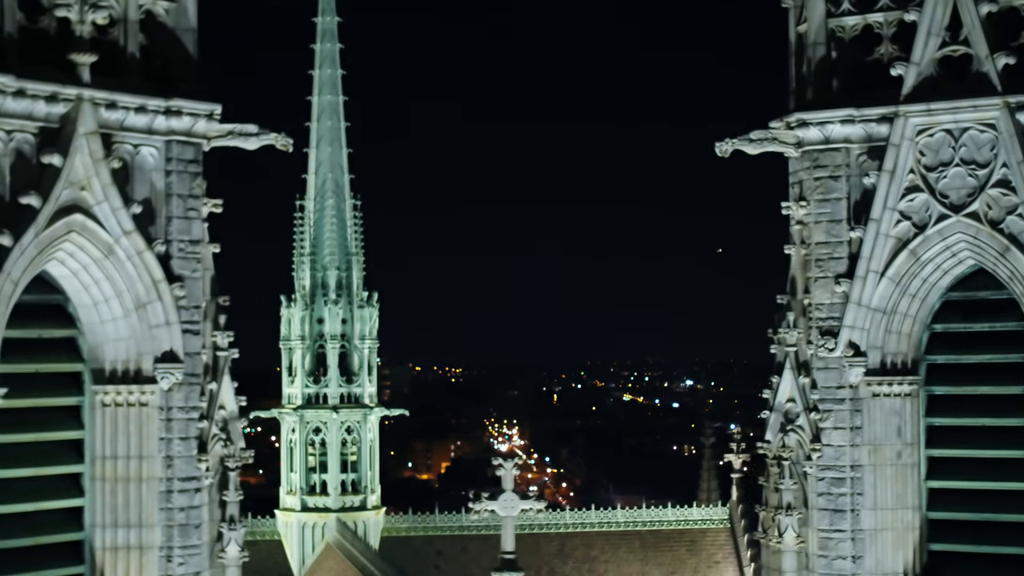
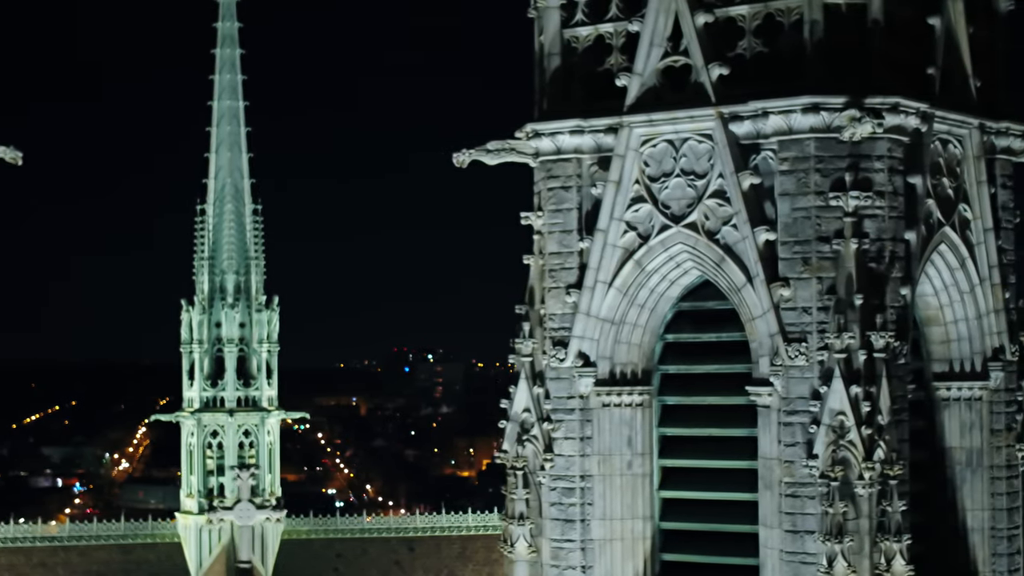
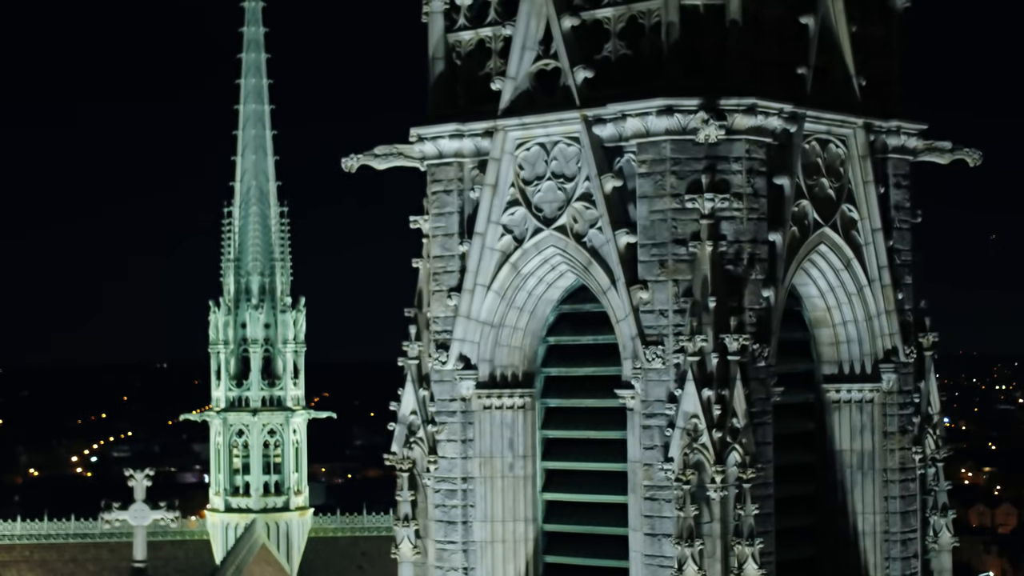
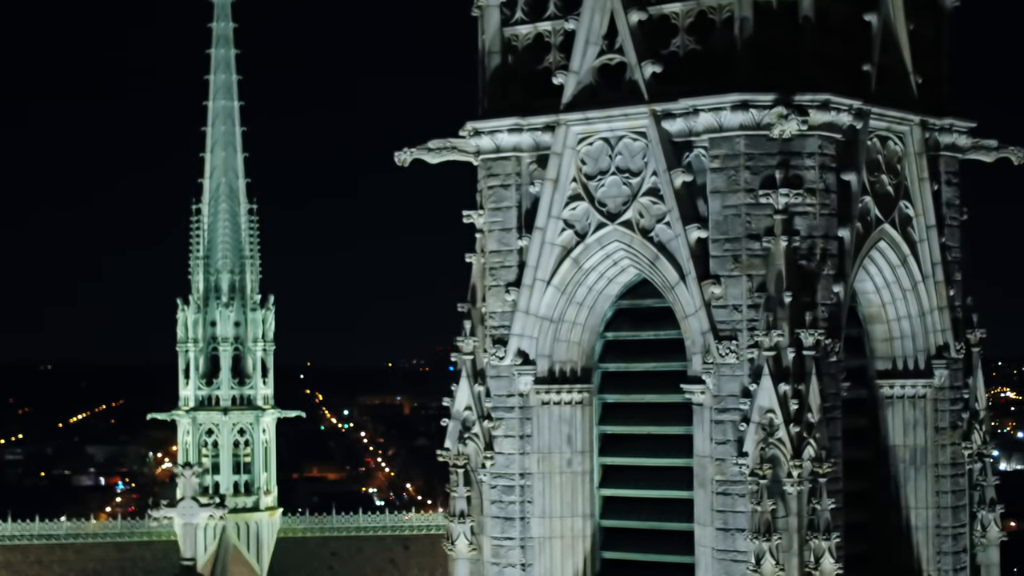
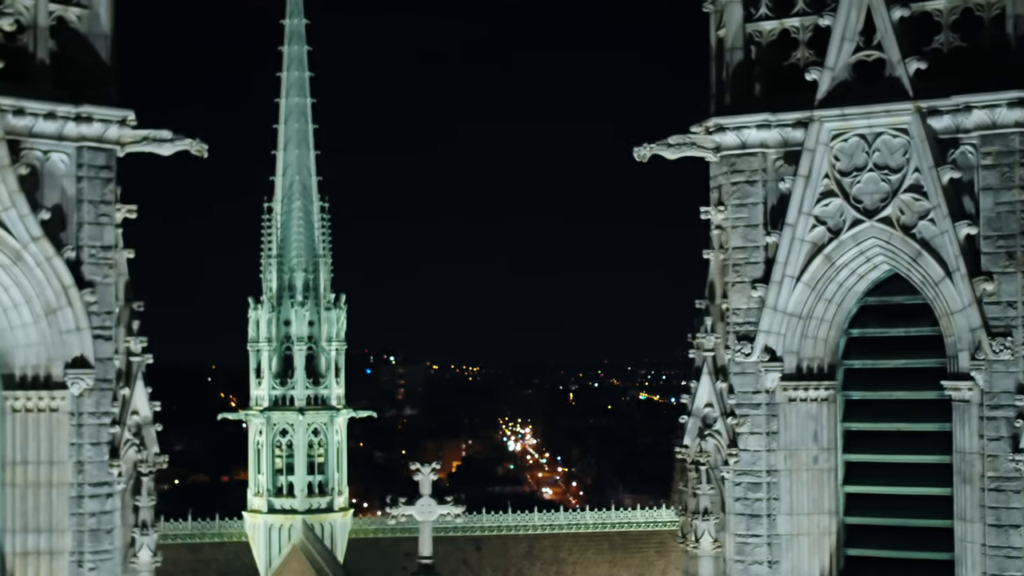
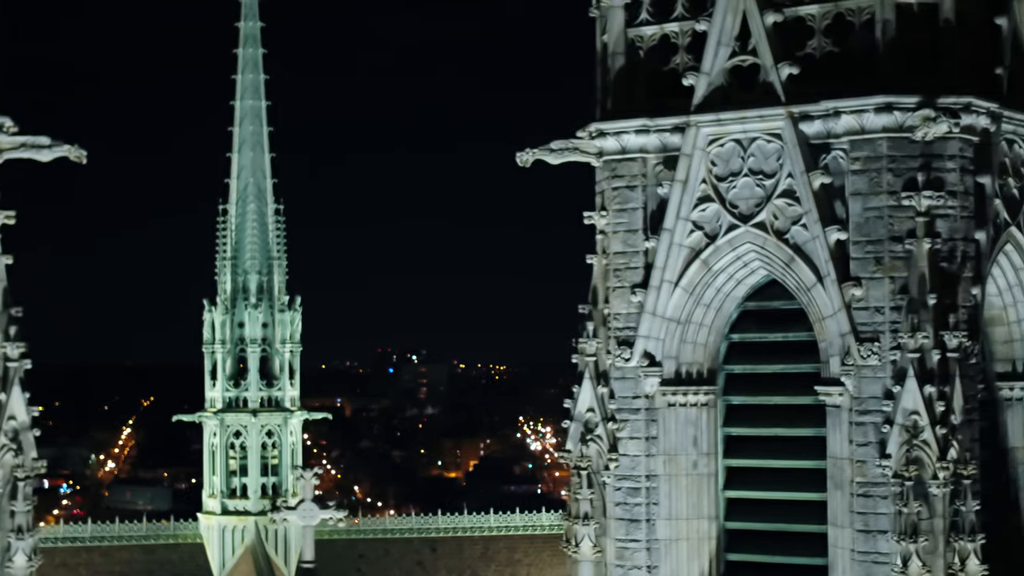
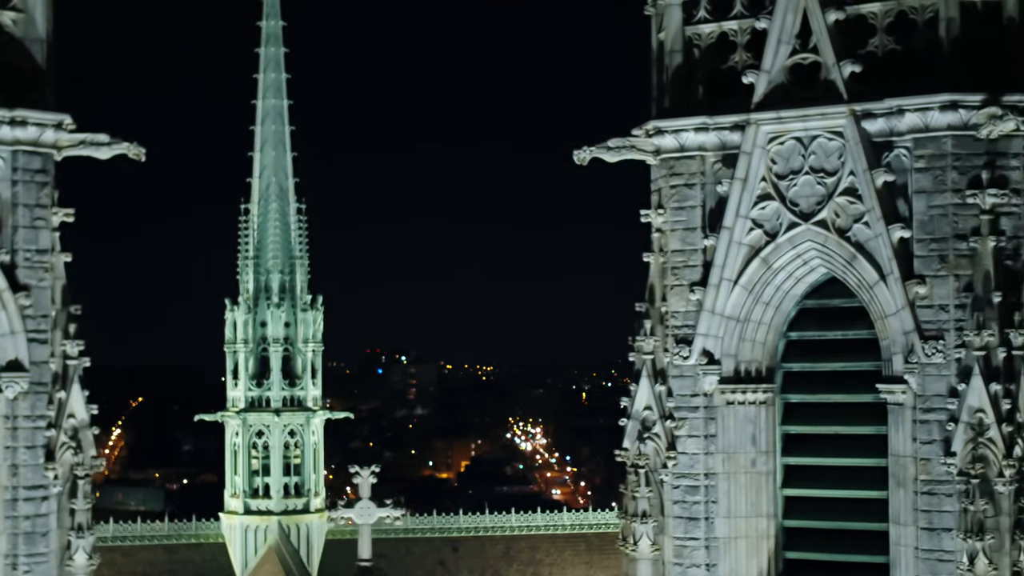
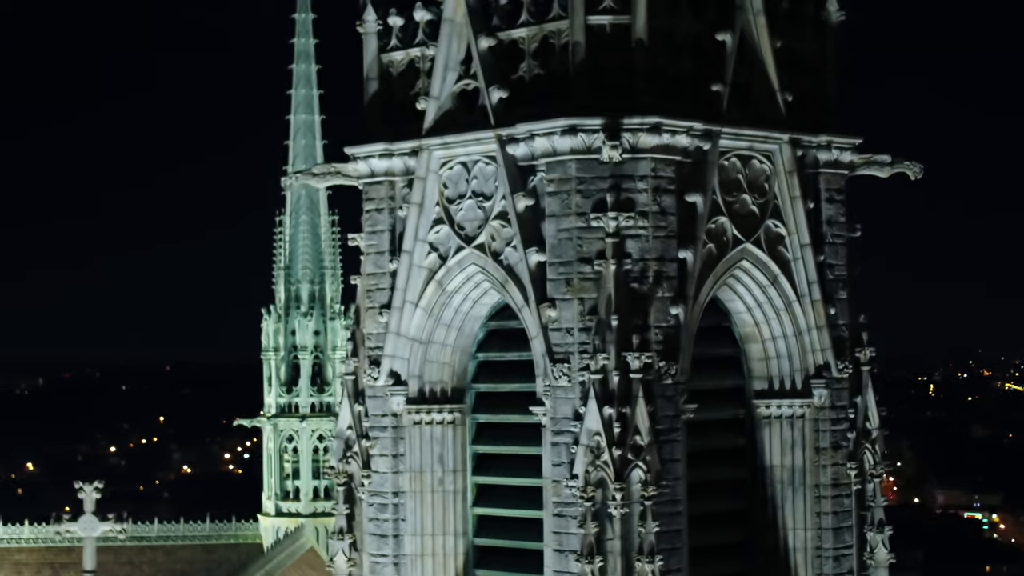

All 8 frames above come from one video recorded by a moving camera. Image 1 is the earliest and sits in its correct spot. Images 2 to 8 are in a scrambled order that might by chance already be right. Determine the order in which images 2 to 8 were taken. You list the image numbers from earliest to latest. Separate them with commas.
5, 7, 6, 2, 4, 3, 8
